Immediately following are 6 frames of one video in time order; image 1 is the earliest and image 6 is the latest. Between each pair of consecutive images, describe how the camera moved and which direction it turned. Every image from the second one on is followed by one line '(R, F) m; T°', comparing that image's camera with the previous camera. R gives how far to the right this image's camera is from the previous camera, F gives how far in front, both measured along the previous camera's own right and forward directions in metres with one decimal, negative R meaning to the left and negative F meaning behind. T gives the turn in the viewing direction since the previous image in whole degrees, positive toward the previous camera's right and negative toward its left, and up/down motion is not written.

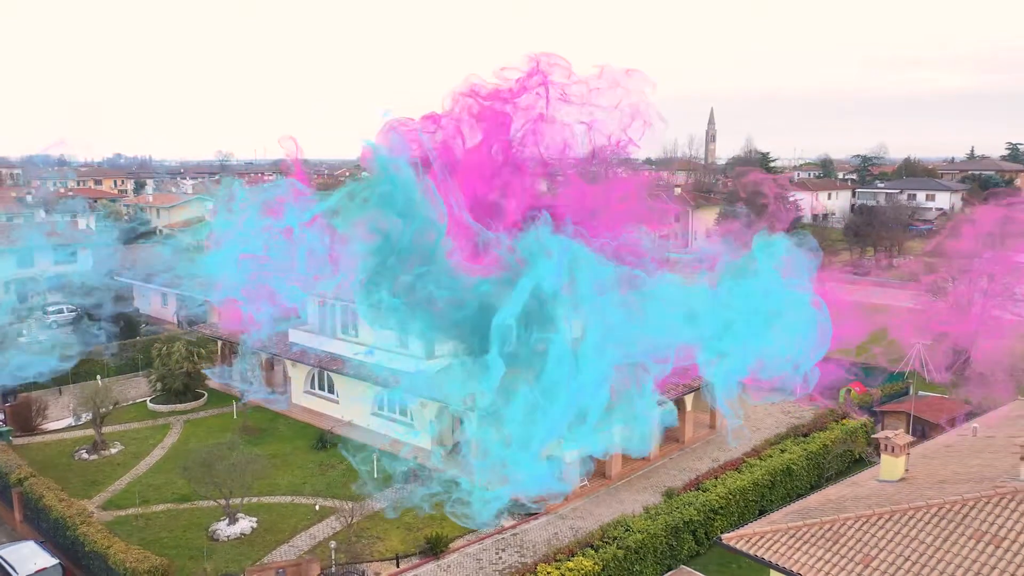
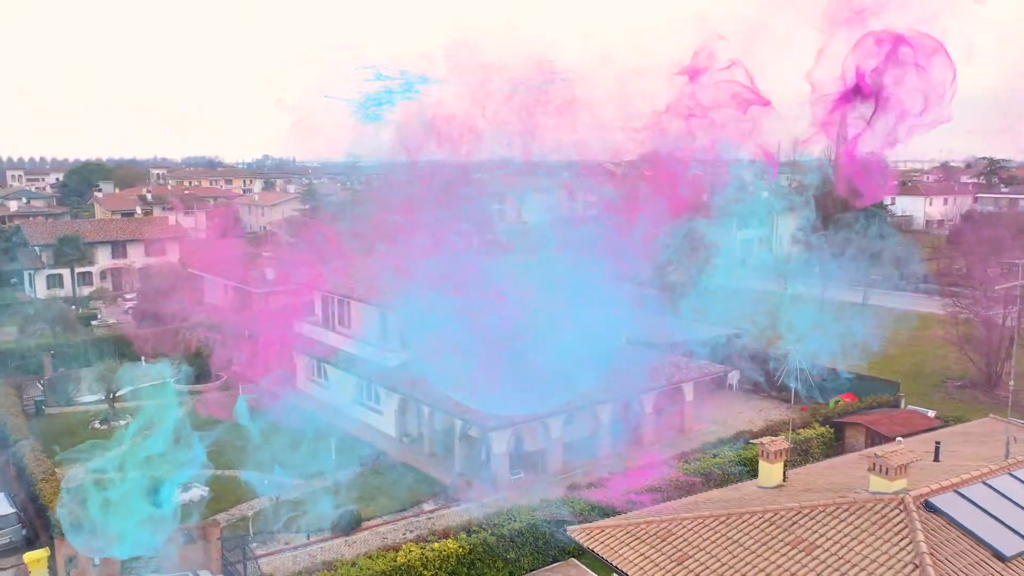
(+3.5, -0.4) m; -9°
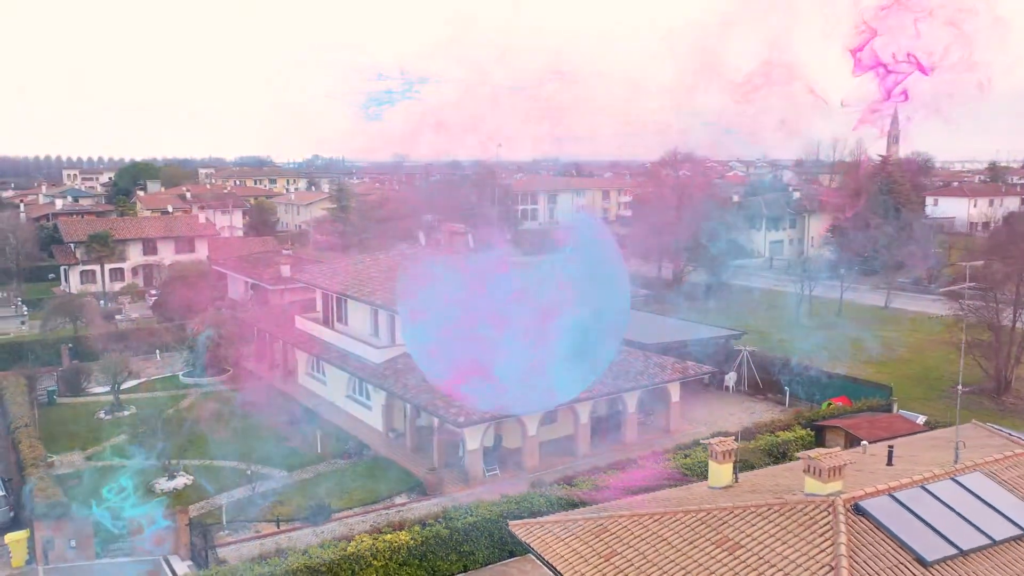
(+1.4, -0.2) m; -3°
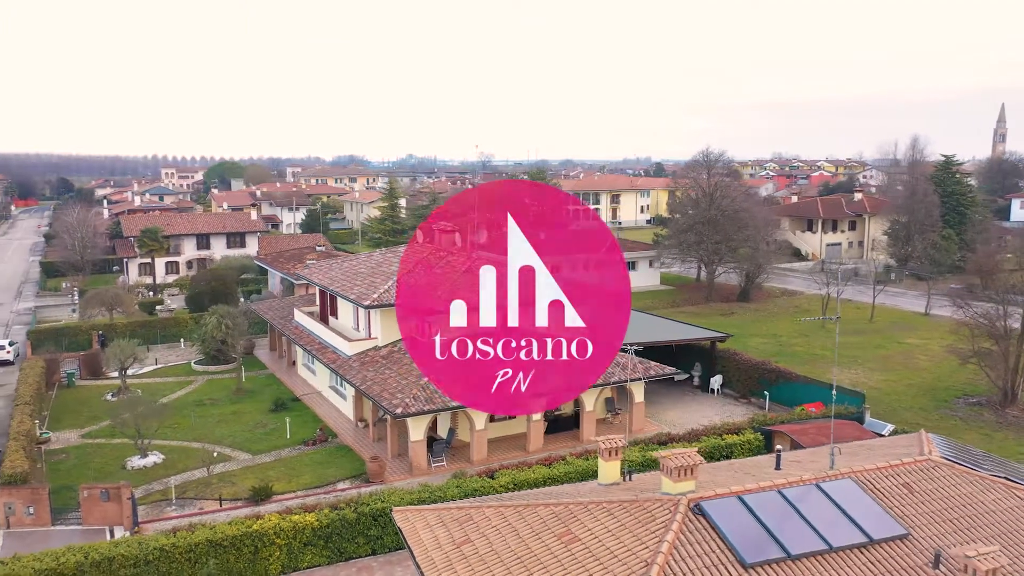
(+2.8, -0.2) m; -6°
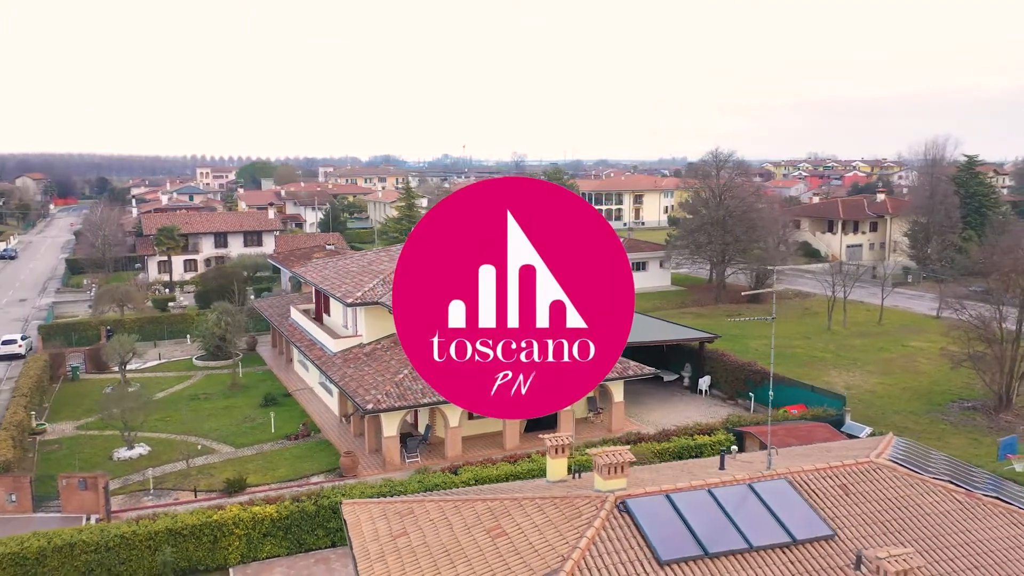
(+1.2, -0.2) m; -2°
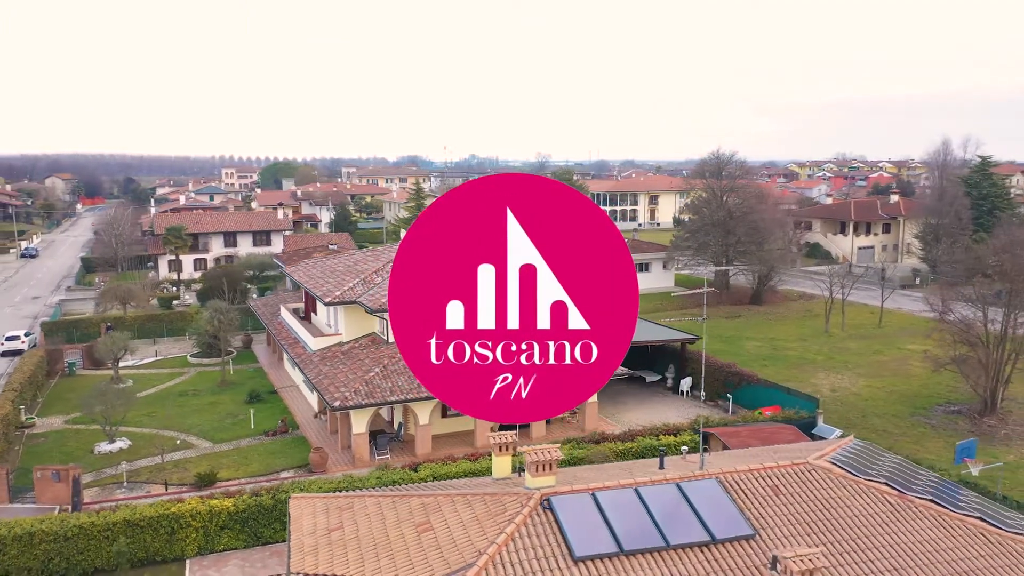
(+1.2, -0.2) m; -2°
